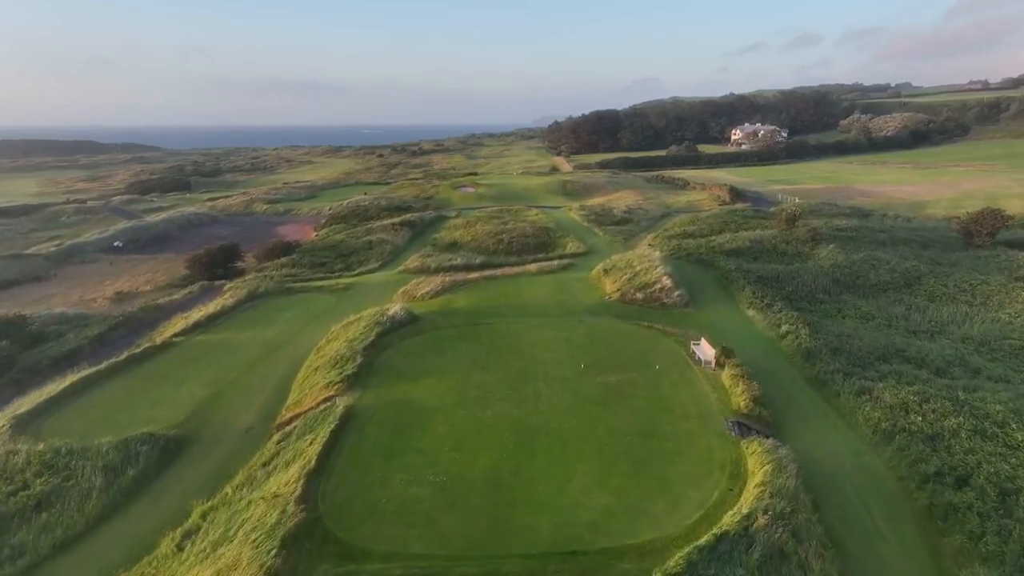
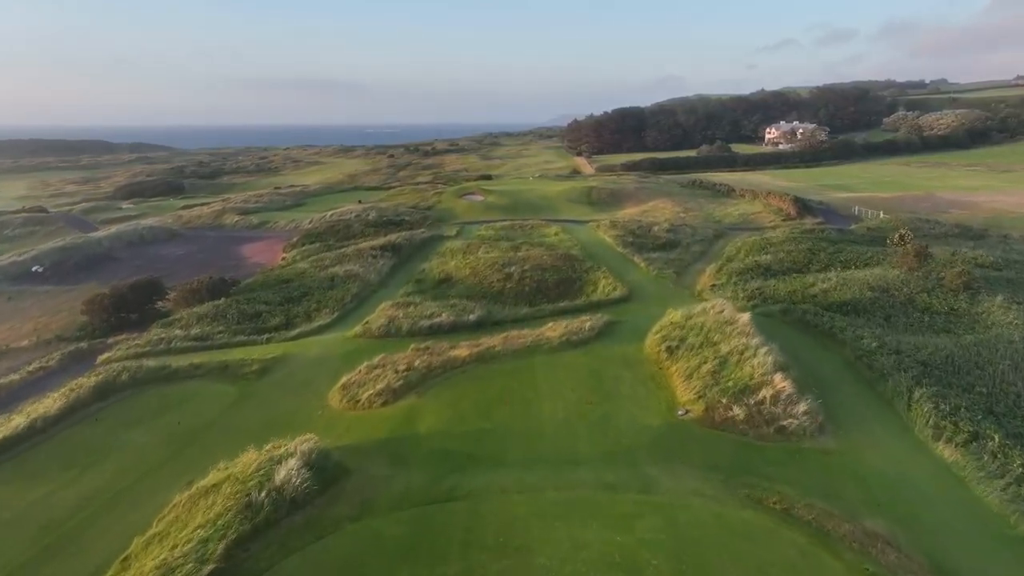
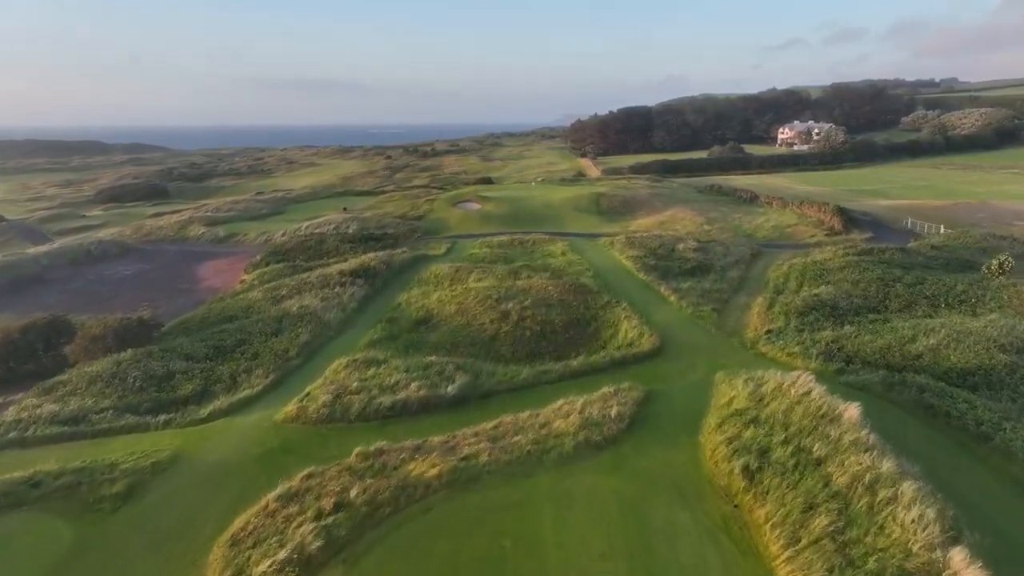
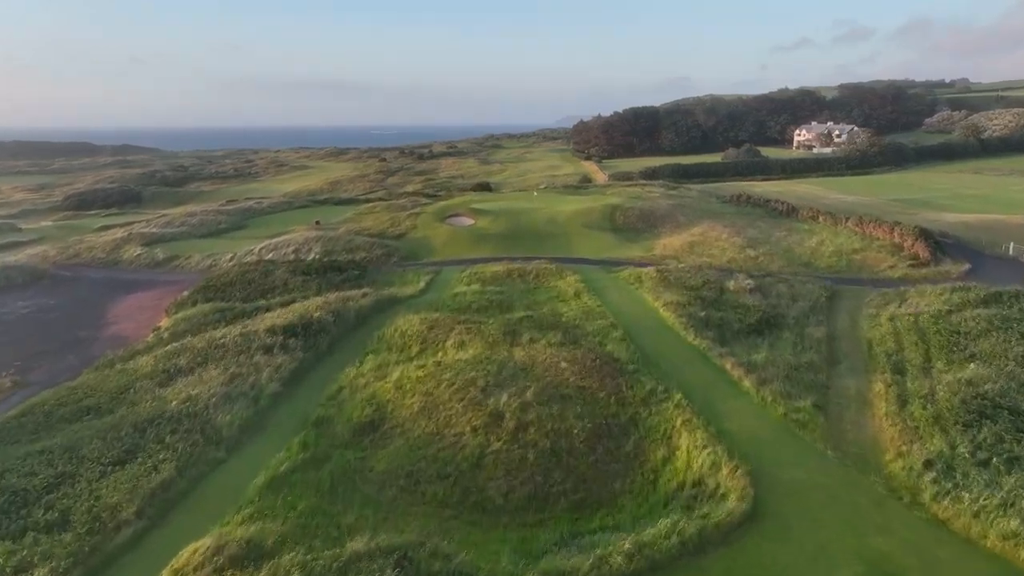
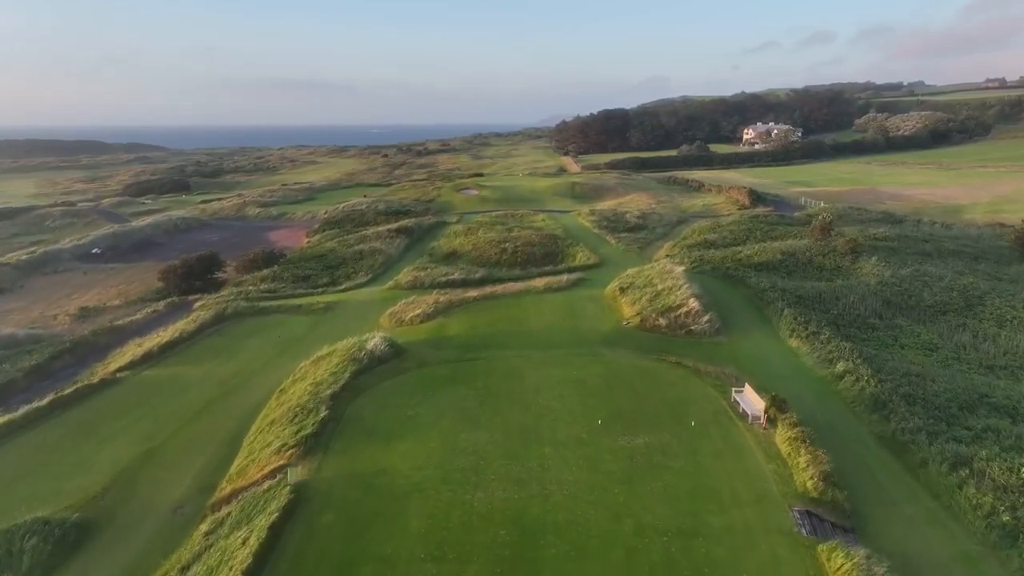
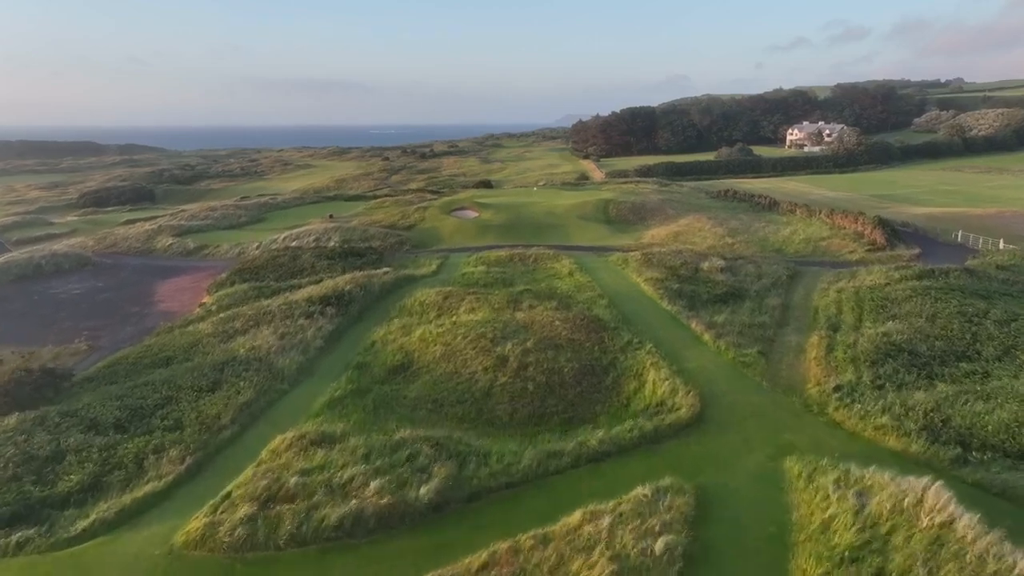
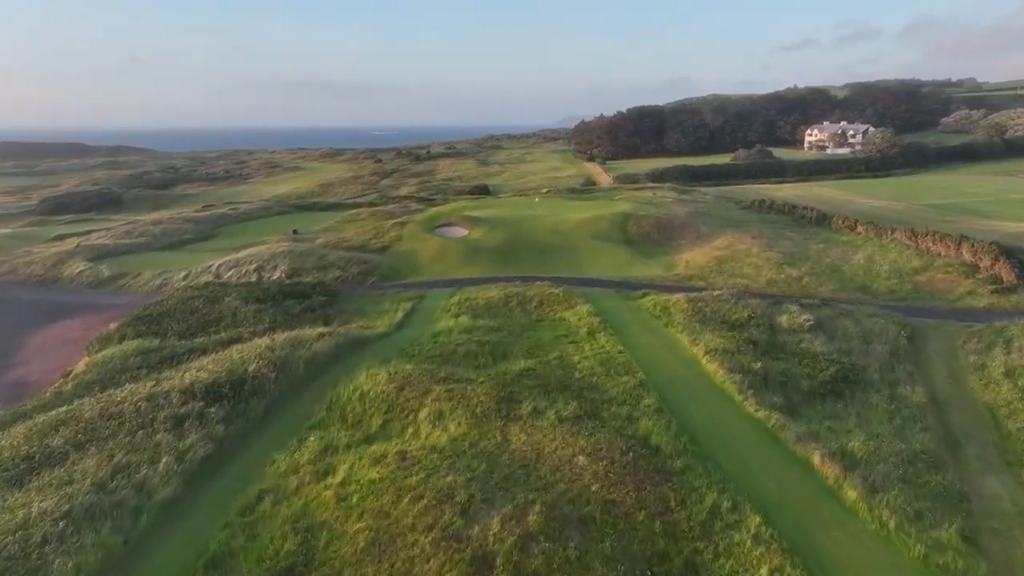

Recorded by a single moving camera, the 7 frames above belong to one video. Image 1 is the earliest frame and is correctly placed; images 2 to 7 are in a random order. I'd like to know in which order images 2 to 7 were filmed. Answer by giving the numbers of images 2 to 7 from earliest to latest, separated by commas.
5, 2, 3, 6, 4, 7
